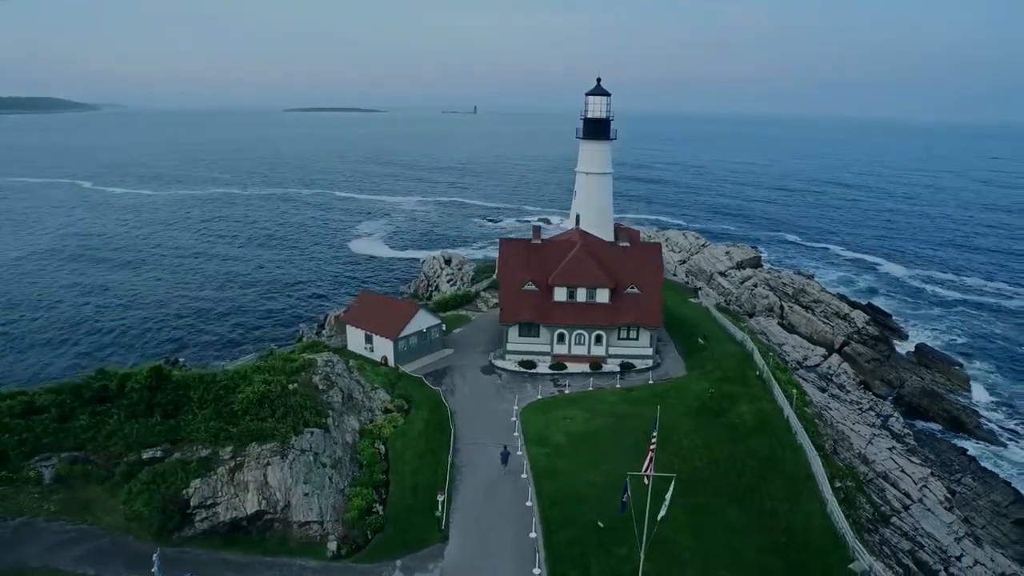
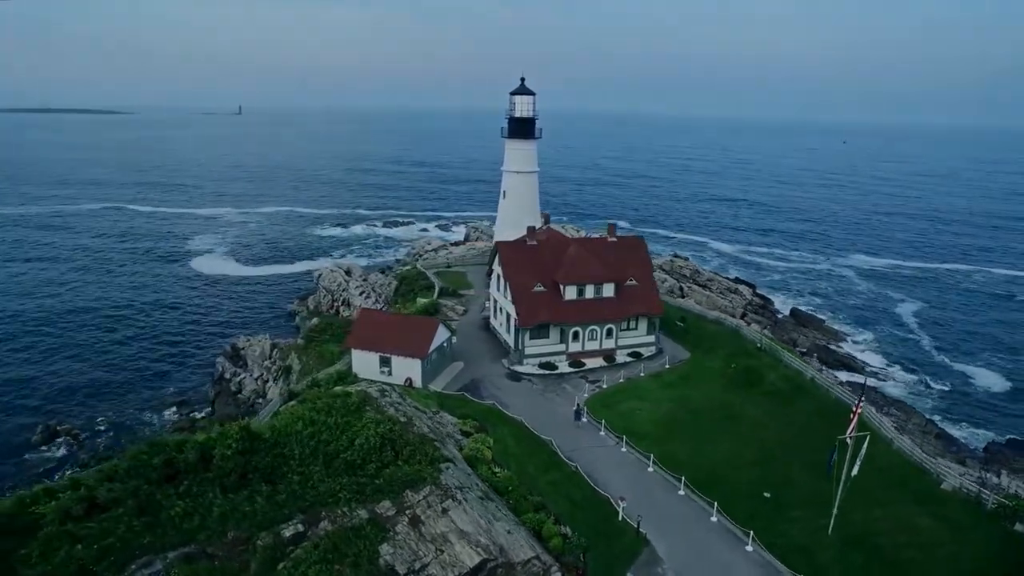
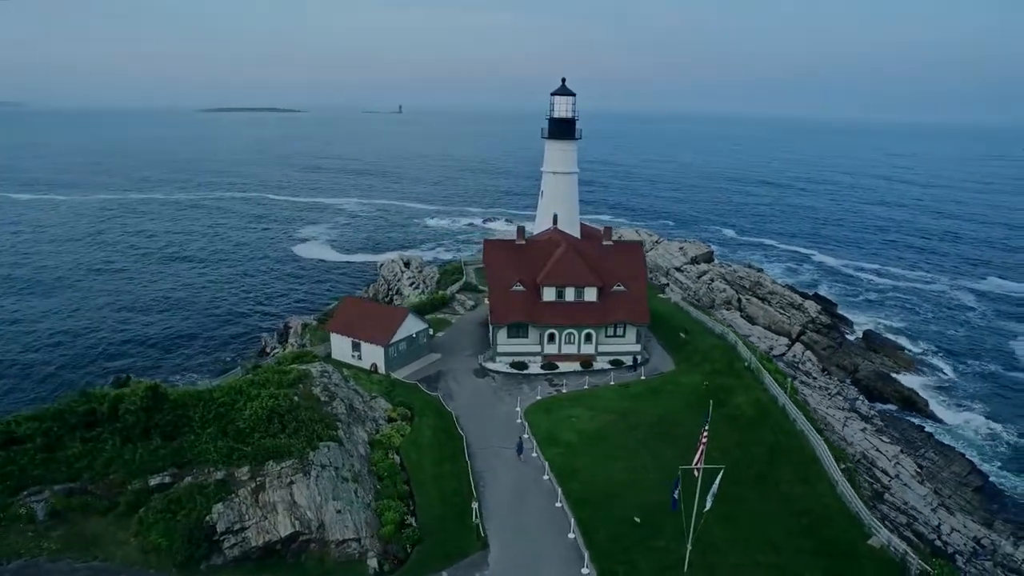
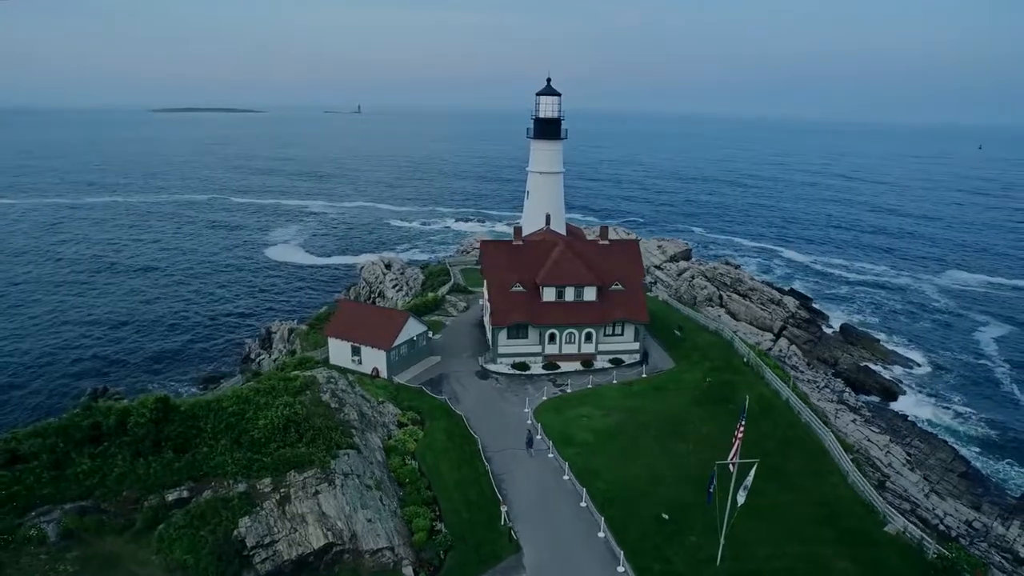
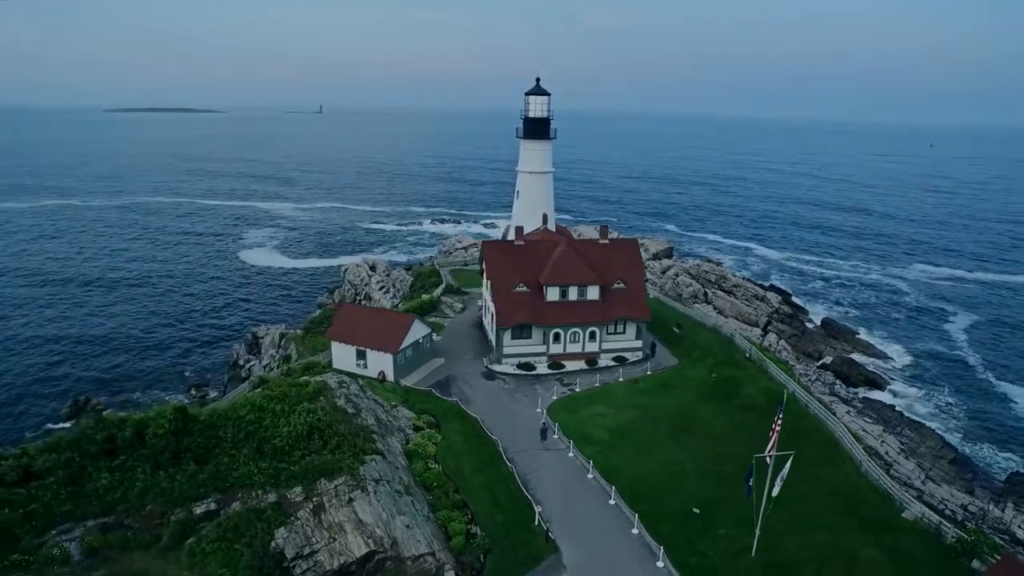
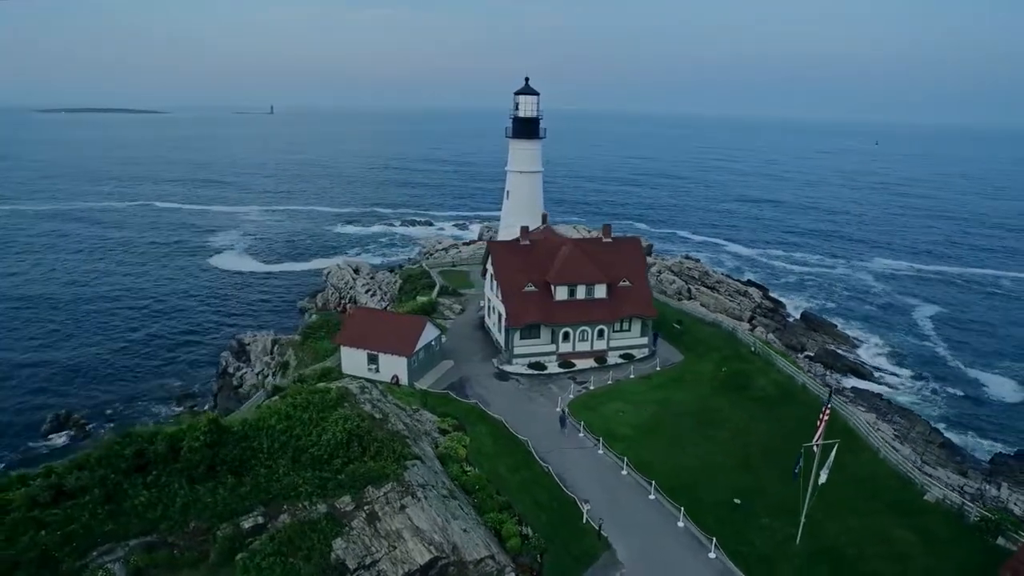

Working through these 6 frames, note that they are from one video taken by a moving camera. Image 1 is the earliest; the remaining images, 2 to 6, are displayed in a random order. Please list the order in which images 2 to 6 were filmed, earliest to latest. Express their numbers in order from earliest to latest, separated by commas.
3, 4, 5, 6, 2
